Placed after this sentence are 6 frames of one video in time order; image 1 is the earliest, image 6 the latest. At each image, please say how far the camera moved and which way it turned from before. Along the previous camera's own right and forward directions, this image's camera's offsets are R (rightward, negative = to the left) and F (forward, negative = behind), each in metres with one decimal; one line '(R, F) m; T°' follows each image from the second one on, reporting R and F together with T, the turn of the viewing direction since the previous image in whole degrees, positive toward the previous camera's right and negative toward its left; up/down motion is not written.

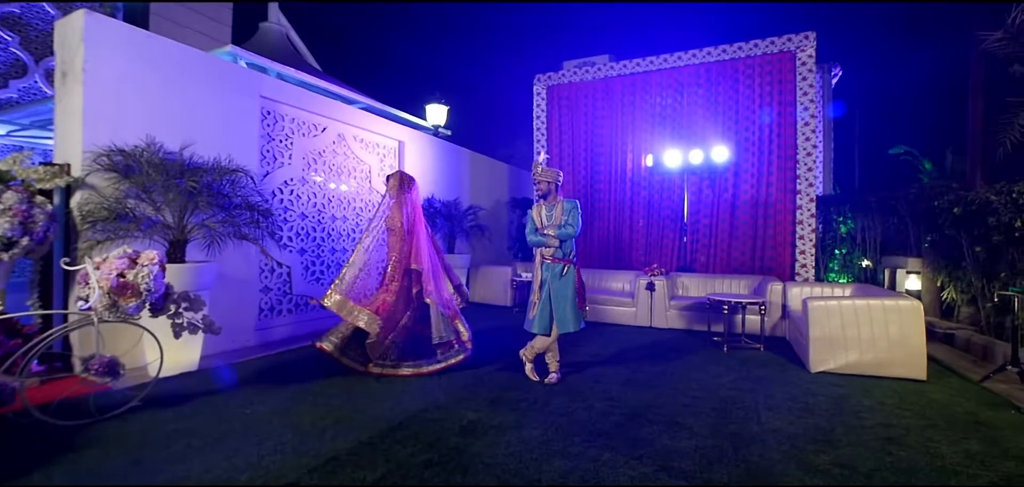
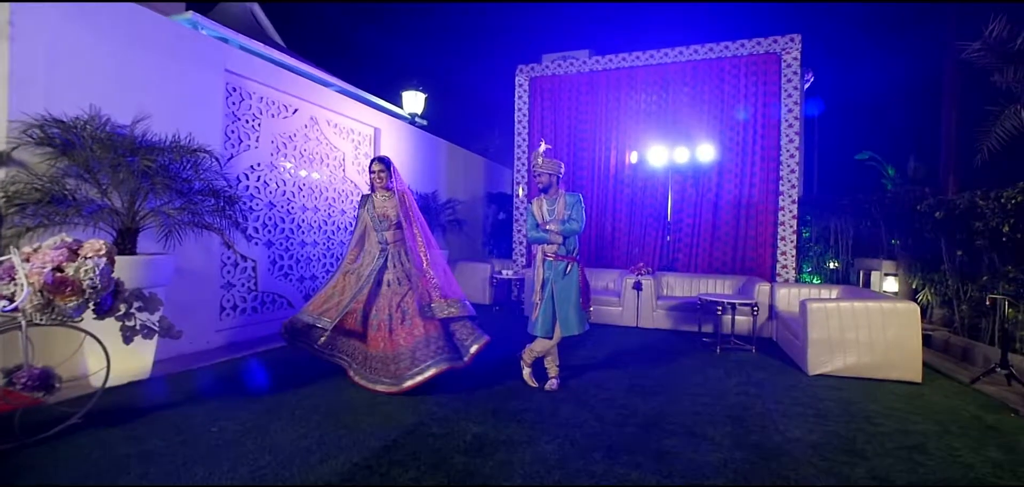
(-0.3, +0.3) m; +5°
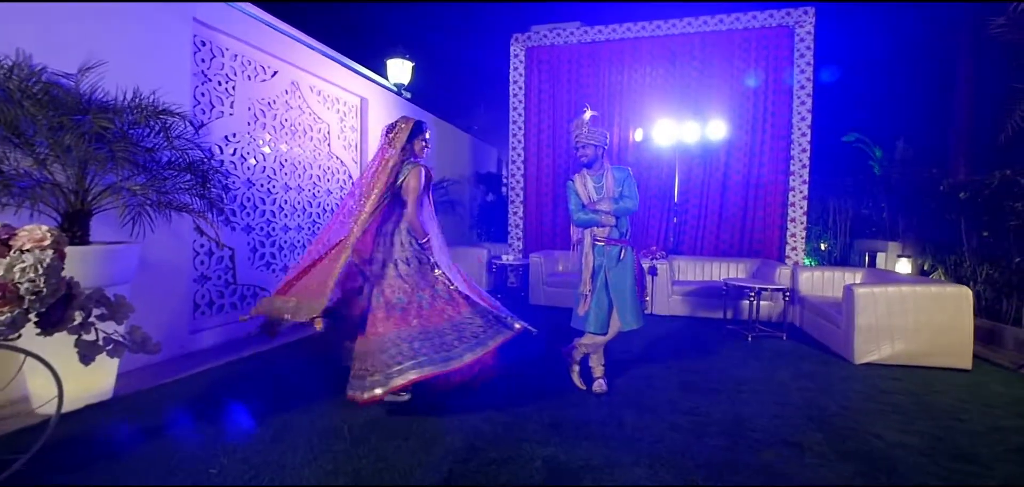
(-0.5, +0.6) m; +5°
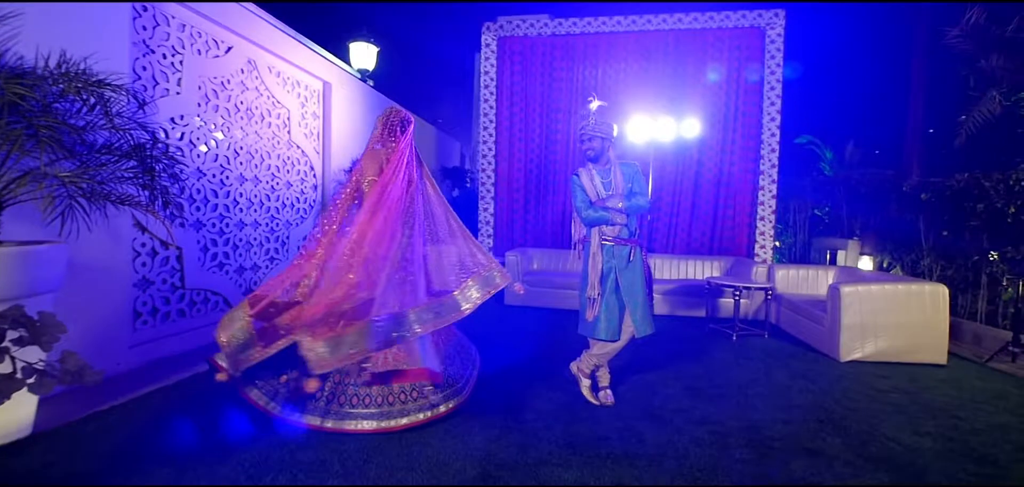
(-0.3, +0.3) m; +6°
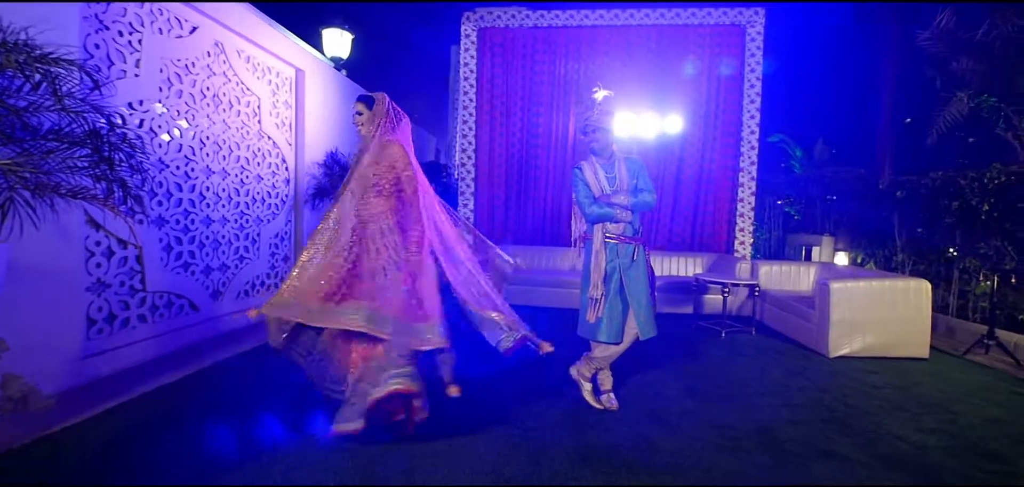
(-0.2, +0.2) m; +4°
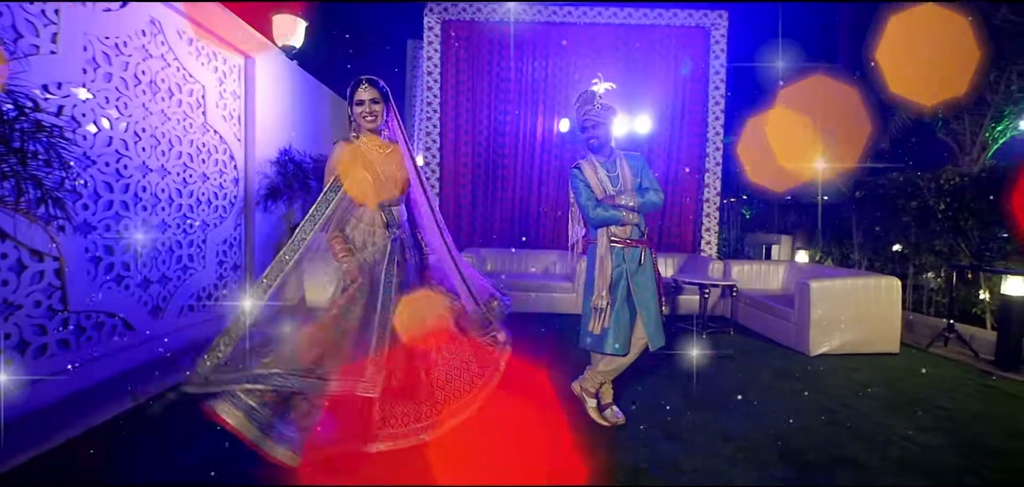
(-0.2, +0.3) m; +6°
